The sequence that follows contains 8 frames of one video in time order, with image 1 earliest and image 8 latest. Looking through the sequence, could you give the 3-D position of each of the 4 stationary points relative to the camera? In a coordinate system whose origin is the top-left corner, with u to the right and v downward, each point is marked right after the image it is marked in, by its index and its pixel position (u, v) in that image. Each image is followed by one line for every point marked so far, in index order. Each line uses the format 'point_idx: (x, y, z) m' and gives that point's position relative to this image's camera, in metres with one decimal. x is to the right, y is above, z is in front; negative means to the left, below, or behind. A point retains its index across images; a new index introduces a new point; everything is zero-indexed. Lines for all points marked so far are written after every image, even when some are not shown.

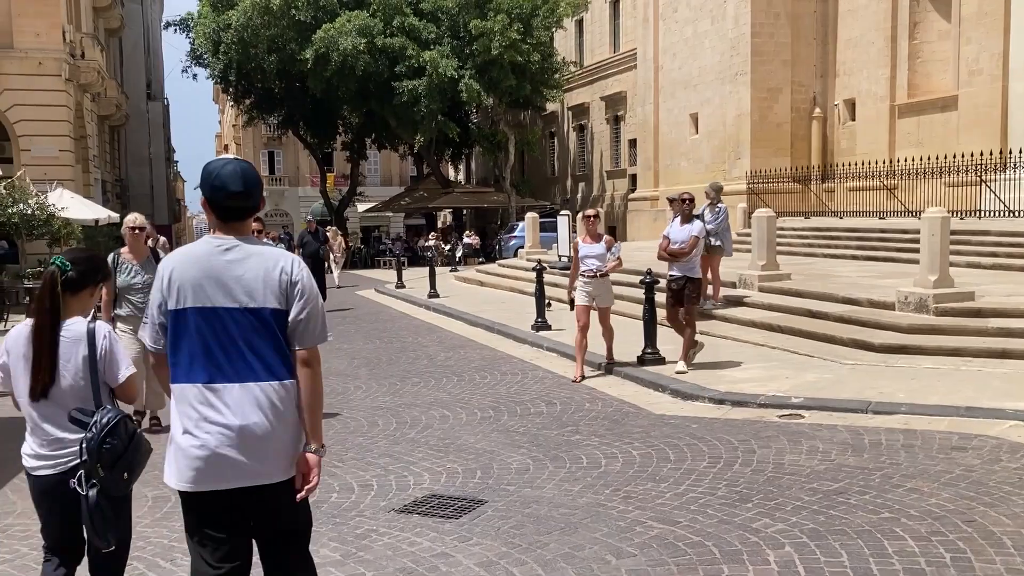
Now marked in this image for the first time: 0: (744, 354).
0: (+2.5, -0.7, +10.0) m
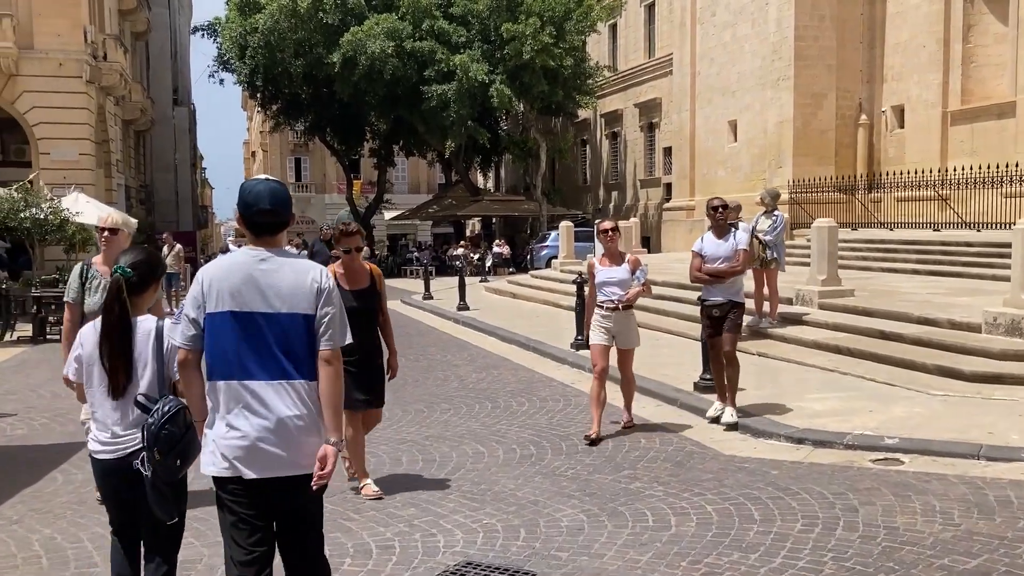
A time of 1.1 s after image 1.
0: (+2.9, -0.9, +8.9) m
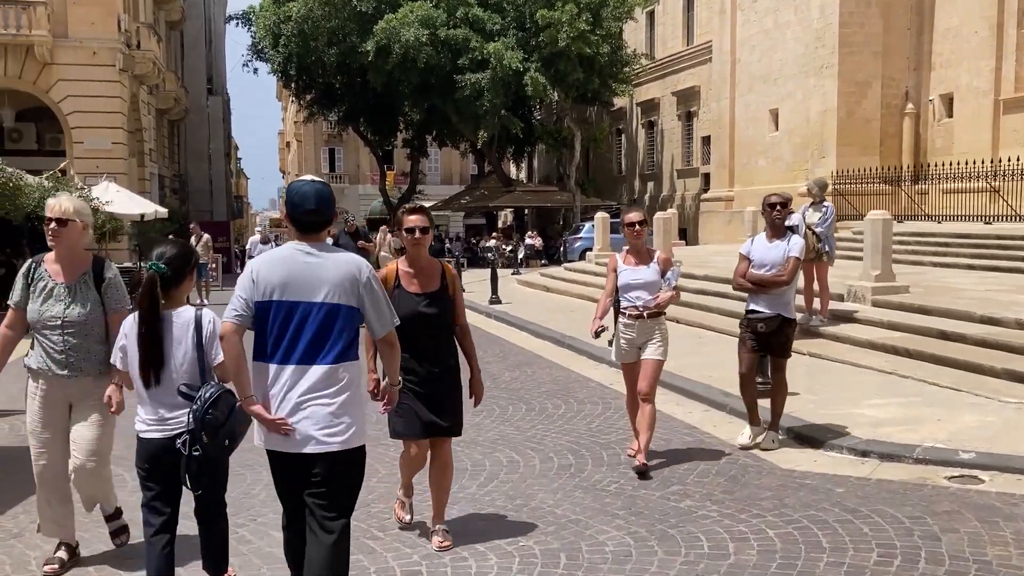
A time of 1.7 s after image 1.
0: (+3.2, -0.9, +8.3) m
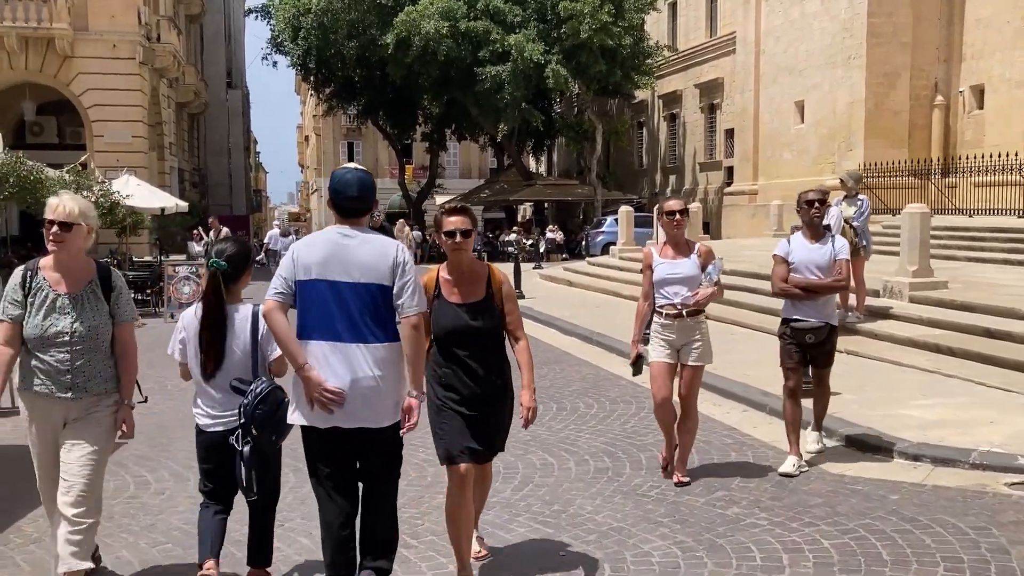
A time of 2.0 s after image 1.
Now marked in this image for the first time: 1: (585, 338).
0: (+3.5, -0.8, +8.0) m
1: (+0.9, -0.6, +11.6) m
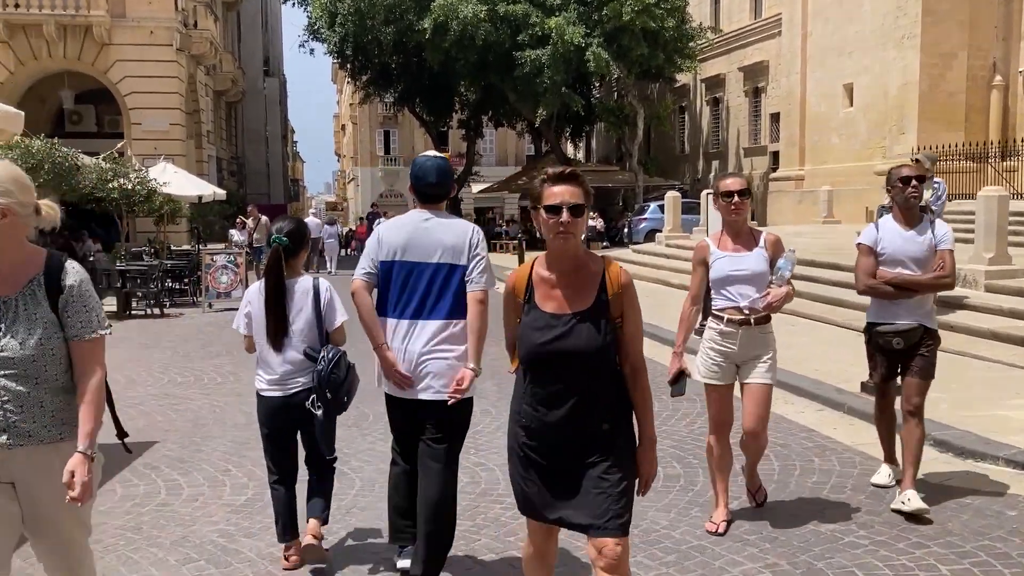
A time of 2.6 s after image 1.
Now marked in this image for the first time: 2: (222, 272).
0: (+4.0, -0.7, +7.4) m
1: (+1.5, -0.5, +11.0) m
2: (-4.7, +0.3, +14.9) m
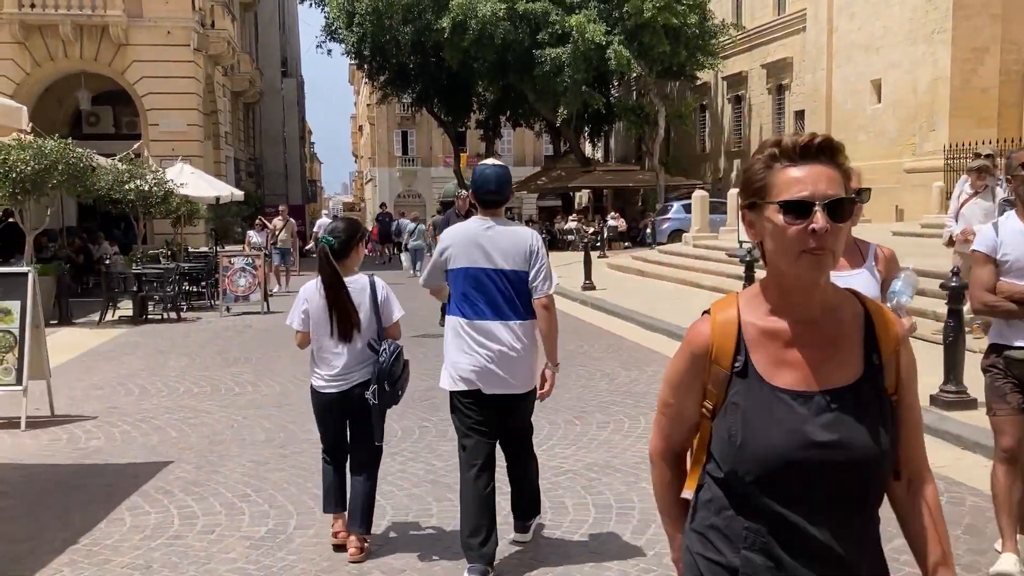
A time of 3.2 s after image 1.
0: (+4.2, -0.8, +6.8) m
1: (+1.8, -0.5, +10.6) m
2: (-4.3, +0.2, +14.5) m
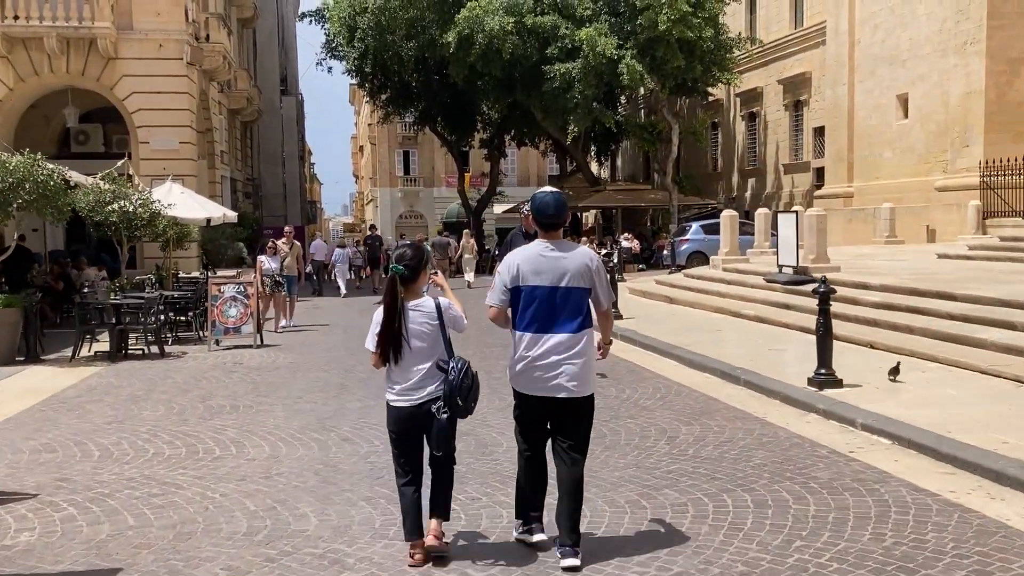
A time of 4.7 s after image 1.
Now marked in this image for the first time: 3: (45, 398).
0: (+4.5, -1.0, +5.4) m
1: (+2.1, -0.9, +9.1) m
2: (-4.0, -0.2, +13.1) m
3: (-4.7, -1.1, +9.2) m
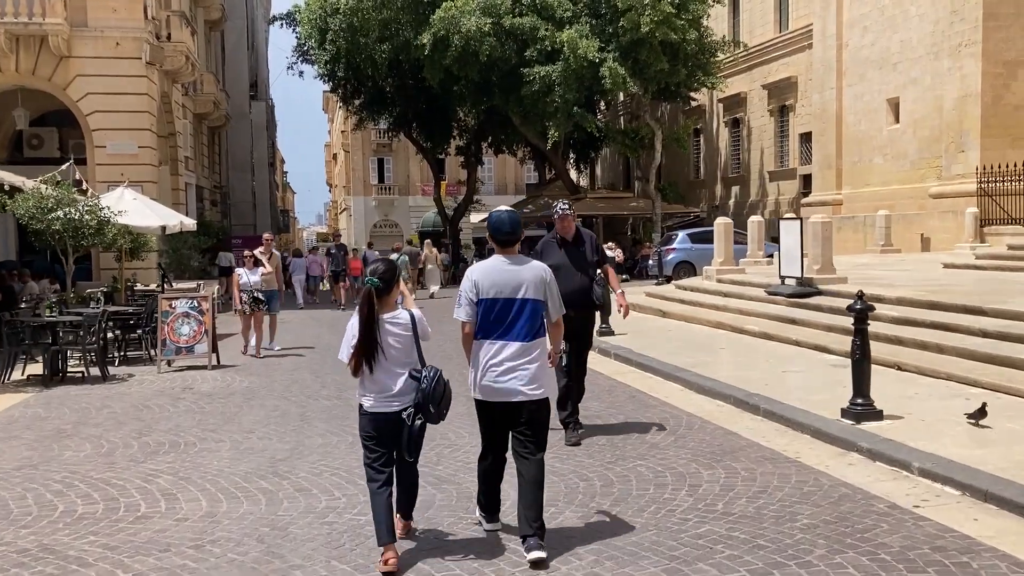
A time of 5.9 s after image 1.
0: (+4.5, -1.1, +4.4) m
1: (+2.0, -1.0, +8.0) m
2: (-4.3, -0.4, +11.9) m
3: (-4.8, -1.3, +7.9) m
